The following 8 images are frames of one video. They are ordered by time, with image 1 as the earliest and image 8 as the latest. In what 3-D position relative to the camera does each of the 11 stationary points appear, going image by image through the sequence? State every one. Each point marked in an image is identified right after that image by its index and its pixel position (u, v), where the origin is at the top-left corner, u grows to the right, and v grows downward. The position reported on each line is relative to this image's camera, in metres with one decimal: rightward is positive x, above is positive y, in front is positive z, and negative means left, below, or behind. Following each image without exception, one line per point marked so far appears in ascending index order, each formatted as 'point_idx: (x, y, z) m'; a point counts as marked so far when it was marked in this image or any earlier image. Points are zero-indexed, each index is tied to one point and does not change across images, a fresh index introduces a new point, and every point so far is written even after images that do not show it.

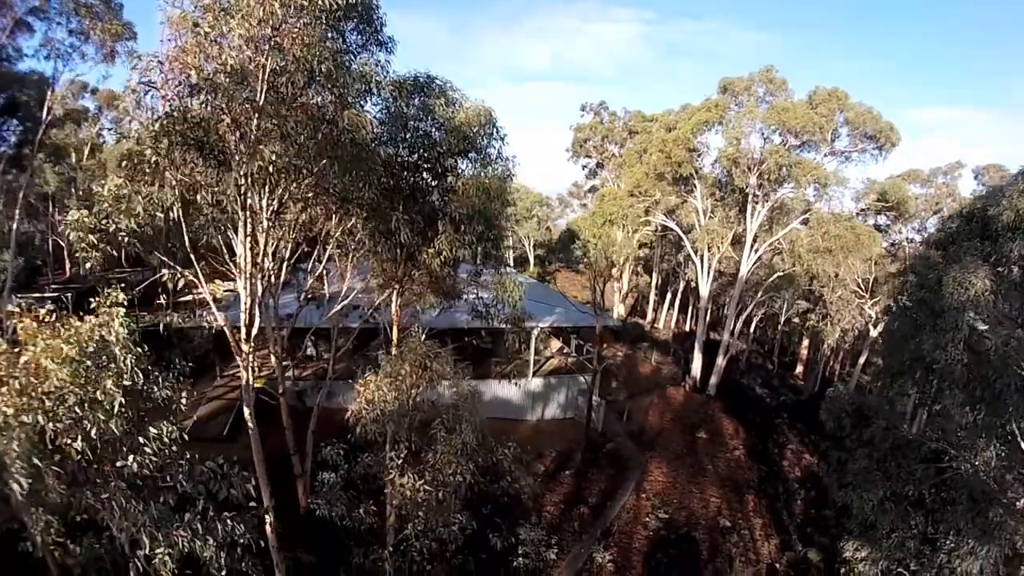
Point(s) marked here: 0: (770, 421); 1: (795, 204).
0: (+6.9, -3.4, +16.8) m
1: (+7.3, +2.2, +16.2) m
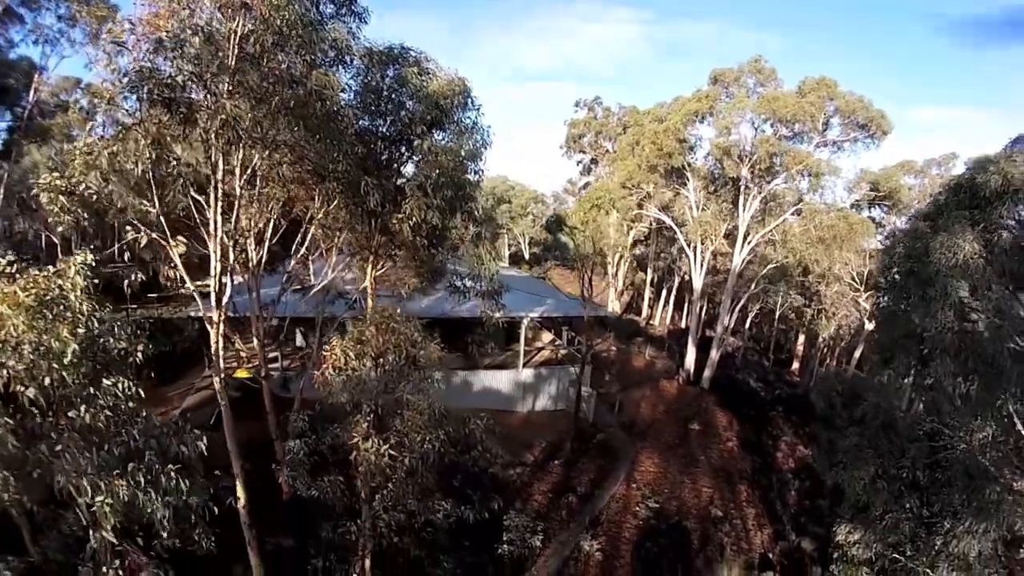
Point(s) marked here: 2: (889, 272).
0: (+6.7, -3.2, +16.6) m
1: (+7.1, +2.4, +16.1) m
2: (+5.3, +0.4, +8.8) m
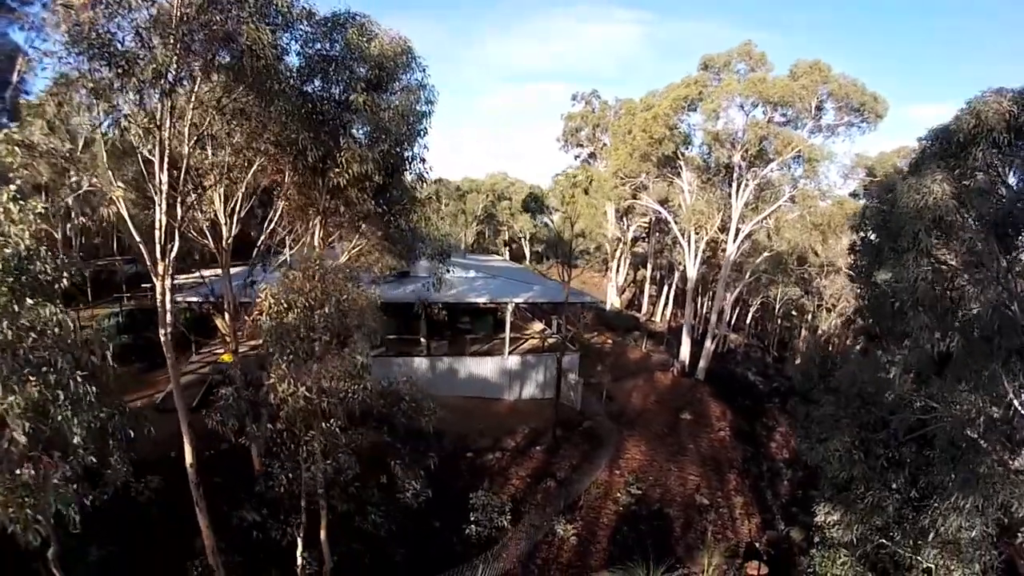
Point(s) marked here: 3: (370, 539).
0: (+6.4, -3.0, +16.1) m
1: (+6.8, +2.7, +15.7) m
2: (+4.7, +0.9, +8.5) m
3: (-2.4, -4.1, +10.2) m
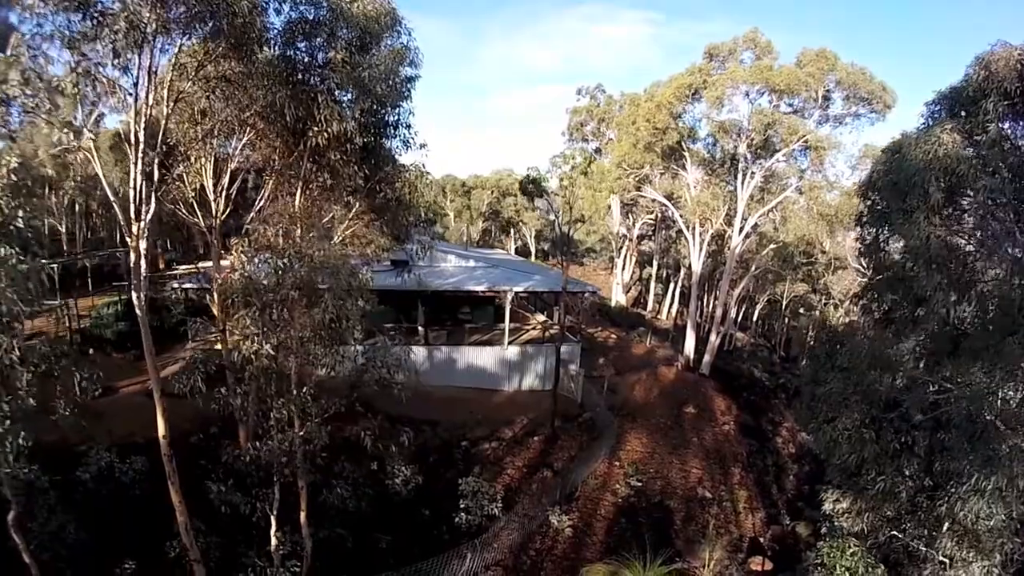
0: (+6.4, -2.8, +15.7) m
1: (+6.8, +2.9, +15.4) m
2: (+4.6, +1.2, +8.2) m
3: (-2.5, -3.7, +9.8) m
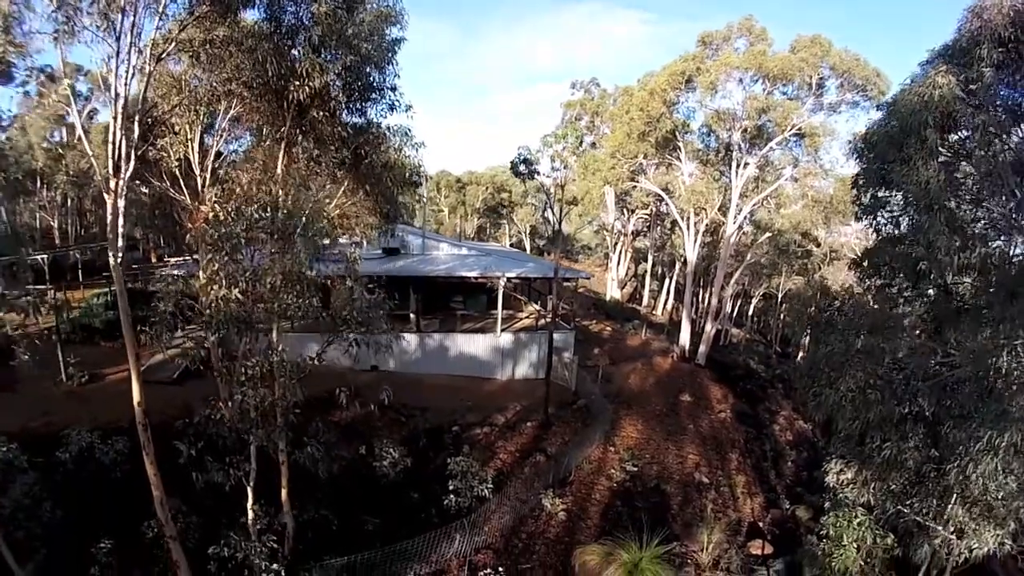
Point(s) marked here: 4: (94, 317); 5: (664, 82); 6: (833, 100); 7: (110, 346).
0: (+6.2, -2.5, +15.5) m
1: (+6.7, +3.2, +15.3) m
2: (+4.5, +1.6, +8.0) m
3: (-2.6, -3.3, +9.5) m
4: (-9.9, -0.7, +15.0) m
5: (+3.6, +4.9, +14.7) m
6: (+7.5, +4.4, +14.6) m
7: (-9.2, -1.3, +14.6) m
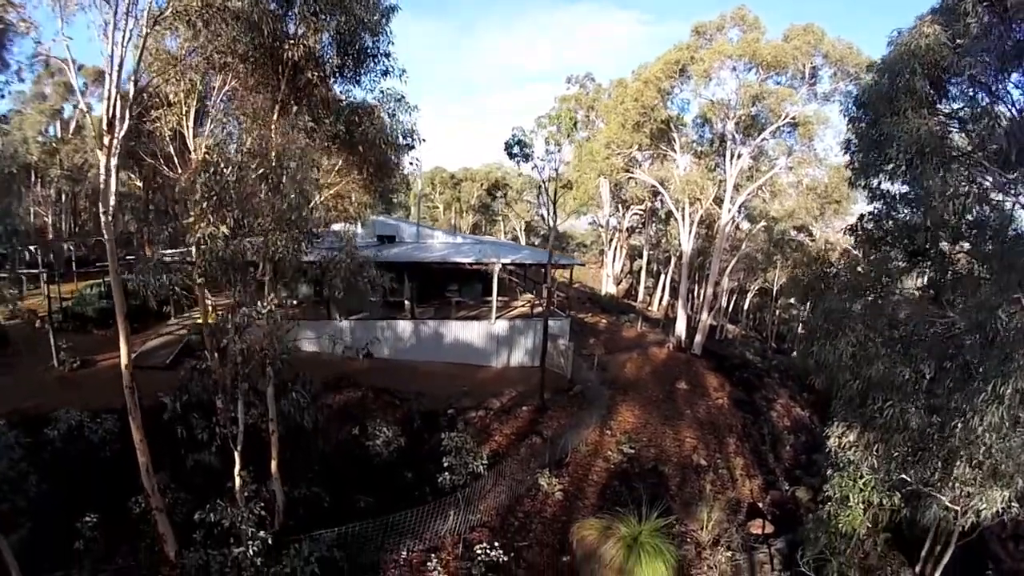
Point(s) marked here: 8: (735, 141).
0: (+6.1, -2.3, +15.4) m
1: (+6.5, +3.4, +15.4) m
2: (+4.5, +2.1, +8.0) m
3: (-2.7, -2.9, +9.3) m
4: (-10.0, -0.4, +14.8) m
5: (+3.5, +5.2, +14.8) m
6: (+7.4, +4.7, +14.7) m
7: (-9.4, -1.1, +14.3) m
8: (+5.7, +3.7, +15.8) m
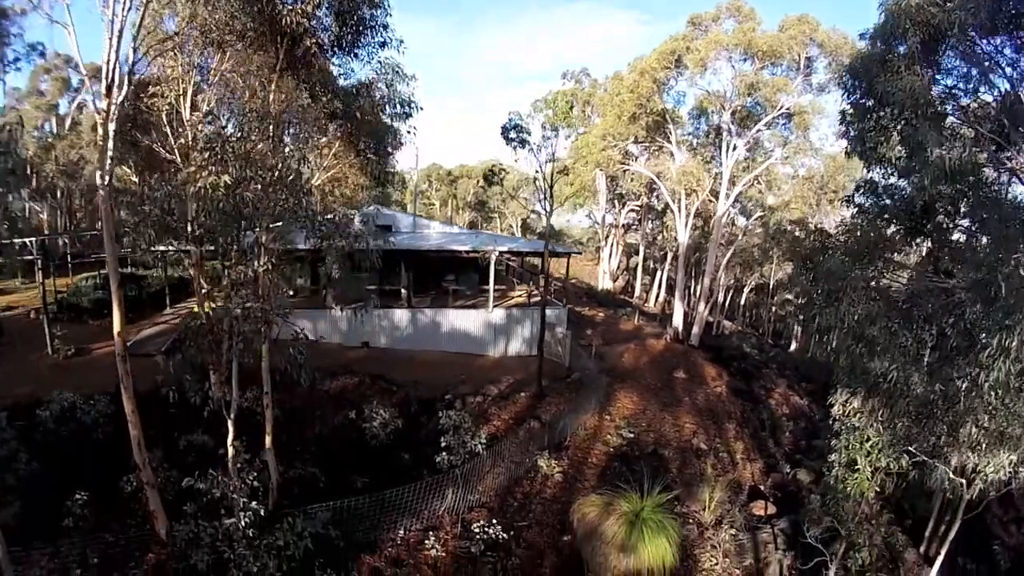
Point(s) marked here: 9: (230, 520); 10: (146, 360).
0: (+6.0, -2.0, +15.3) m
1: (+6.5, +3.7, +15.4) m
2: (+4.5, +2.5, +8.0) m
3: (-2.7, -2.6, +9.1) m
4: (-10.1, -0.2, +14.6) m
5: (+3.4, +5.4, +14.8) m
6: (+7.3, +4.9, +14.8) m
7: (-9.4, -0.8, +14.1) m
8: (+5.6, +3.9, +15.9) m
9: (-3.1, -2.6, +6.9) m
10: (-6.9, -1.4, +11.8) m
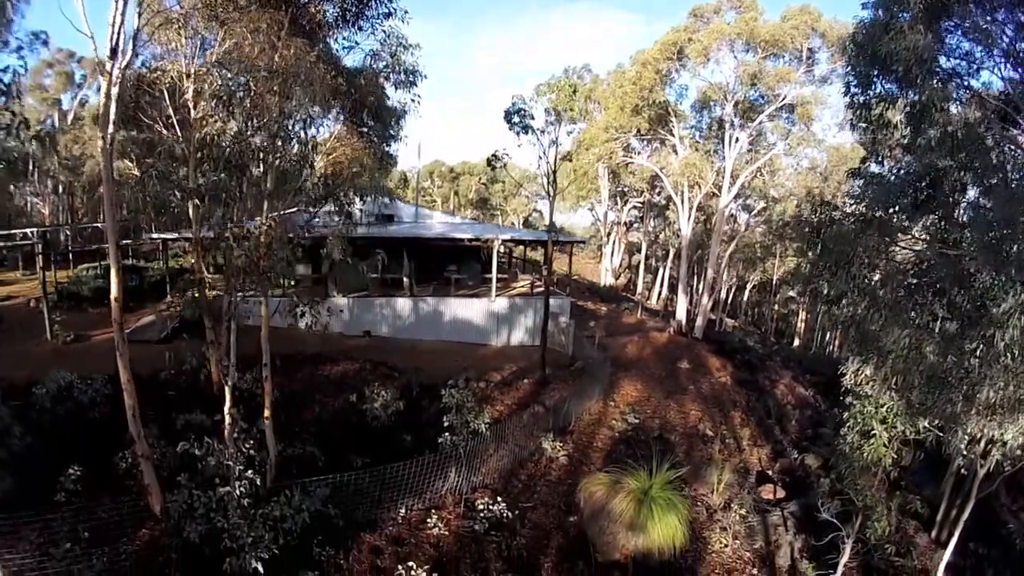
0: (+6.1, -1.9, +15.1) m
1: (+6.5, +3.8, +15.4) m
2: (+4.5, +2.8, +7.9) m
3: (-2.6, -2.2, +8.9) m
4: (-10.1, 0.0, +14.4) m
5: (+3.4, +5.6, +14.8) m
6: (+7.4, +5.1, +14.8) m
7: (-9.4, -0.6, +13.9) m
8: (+5.6, +4.1, +15.8) m
9: (-3.1, -2.2, +6.7) m
10: (-6.9, -1.1, +11.6) m
